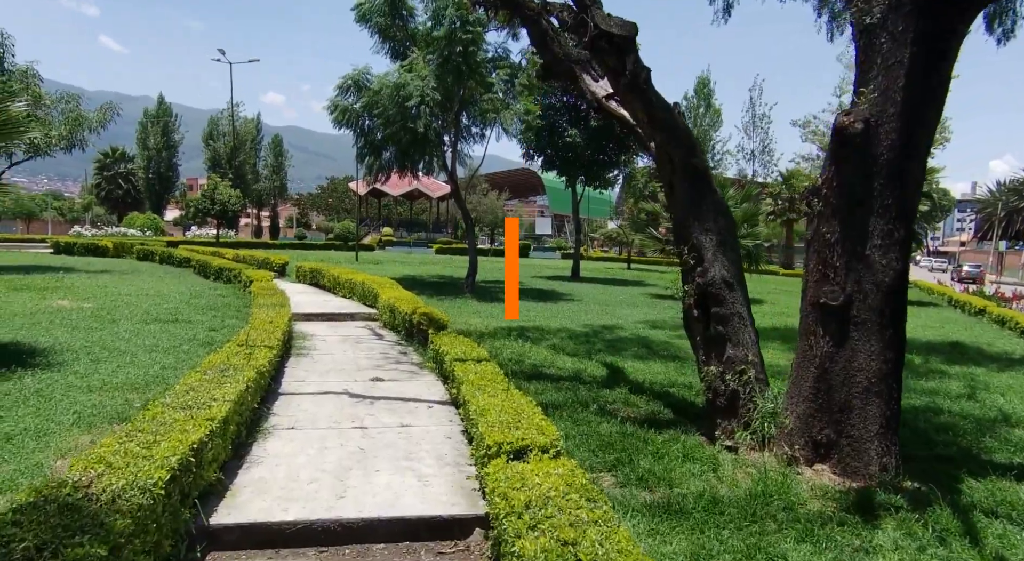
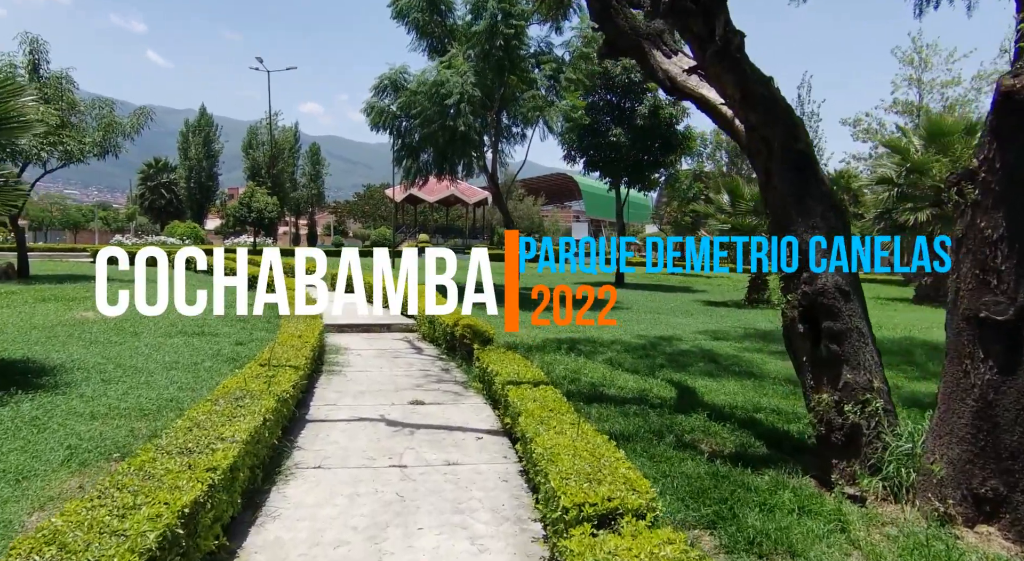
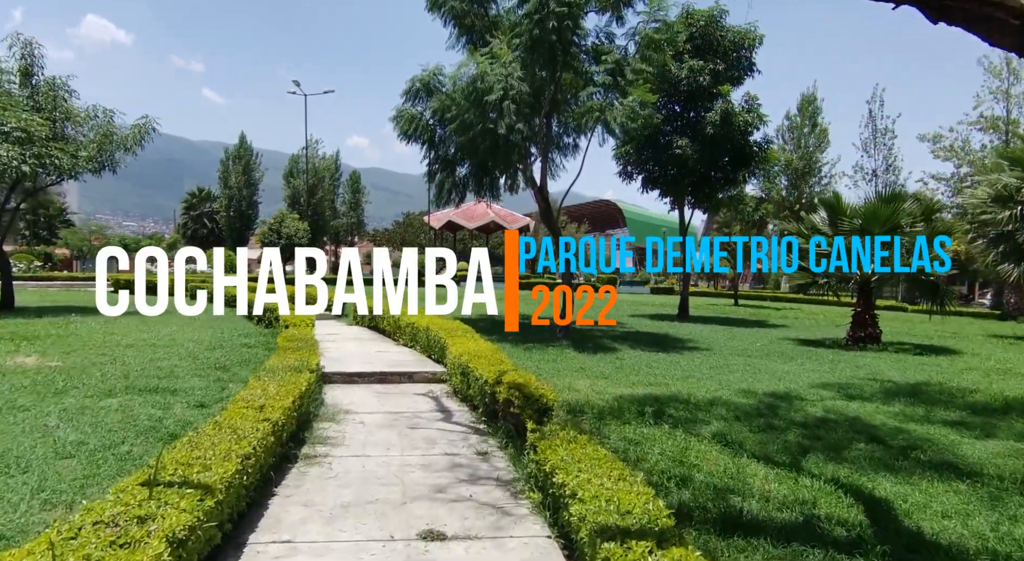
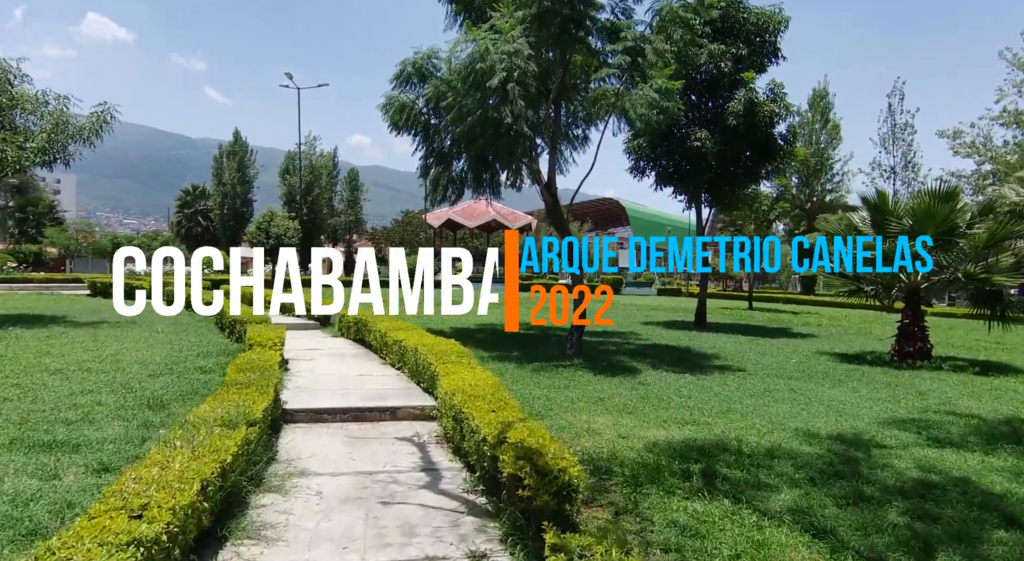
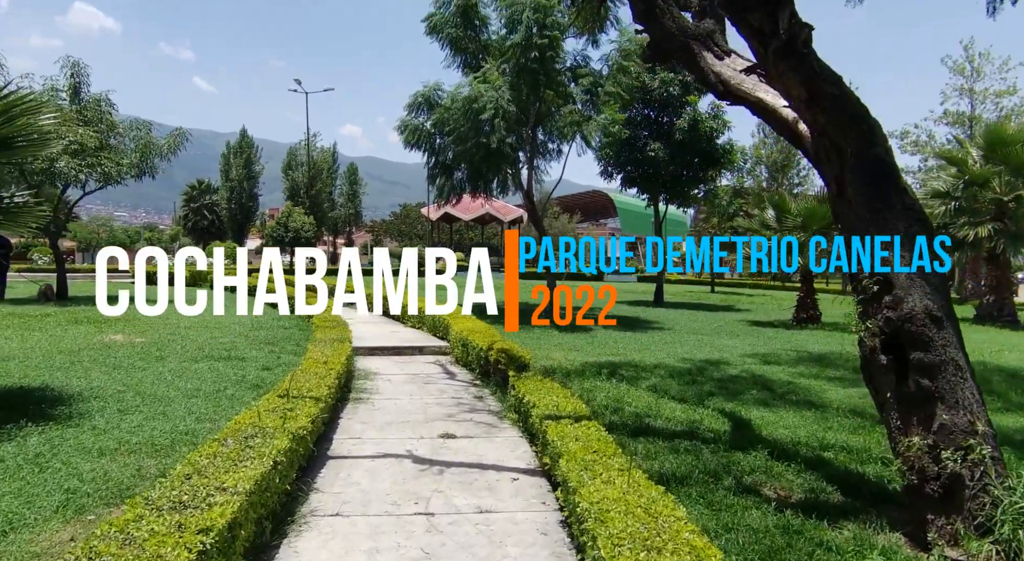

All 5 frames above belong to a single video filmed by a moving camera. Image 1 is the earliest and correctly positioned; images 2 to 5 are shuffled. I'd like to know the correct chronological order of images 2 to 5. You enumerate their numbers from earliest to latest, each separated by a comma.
2, 5, 3, 4
